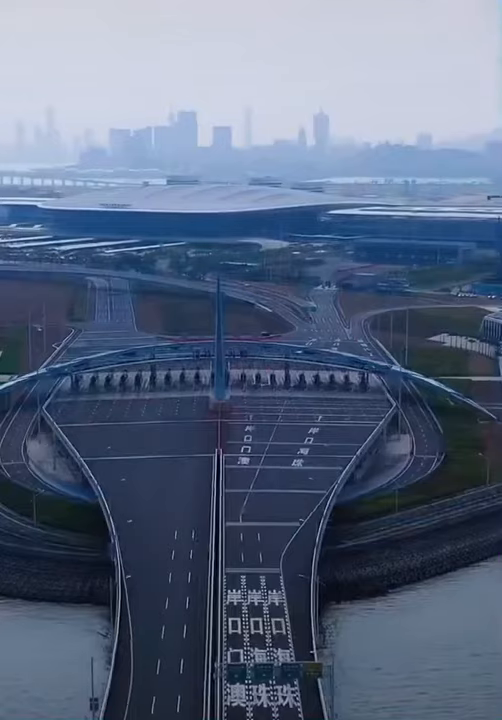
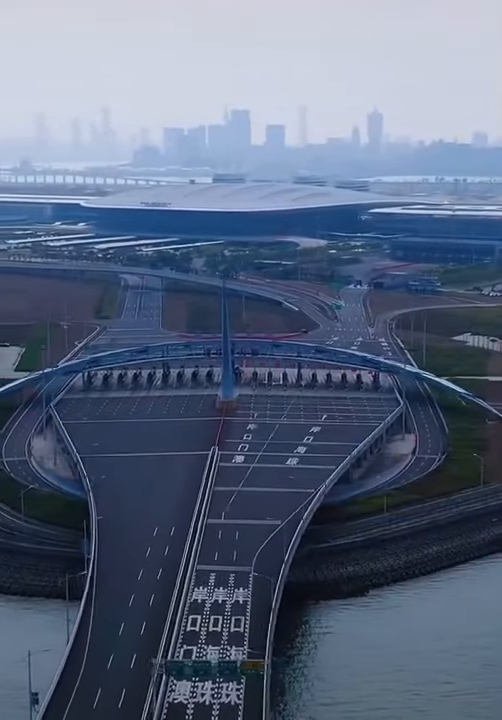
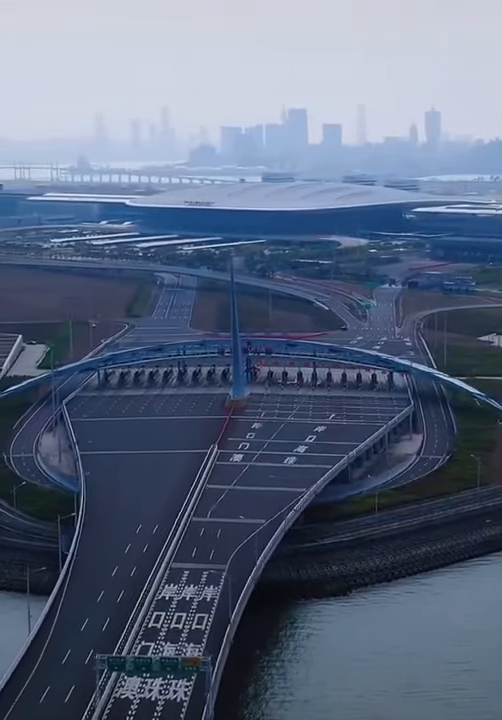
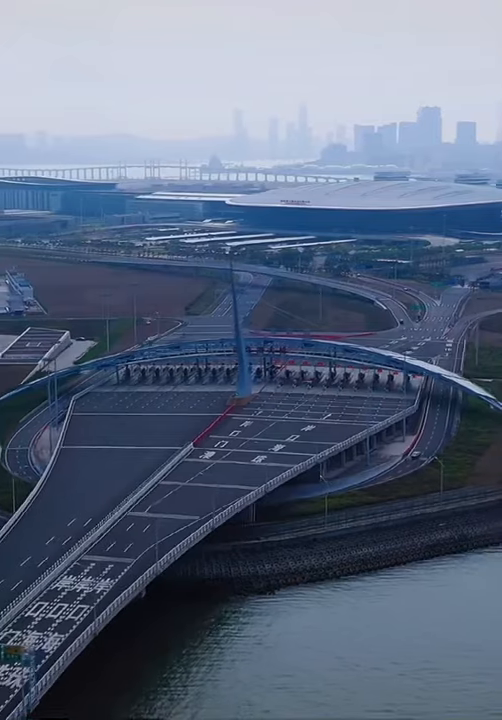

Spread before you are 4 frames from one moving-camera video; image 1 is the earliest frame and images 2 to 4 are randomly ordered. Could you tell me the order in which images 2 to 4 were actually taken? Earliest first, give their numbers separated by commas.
2, 3, 4
